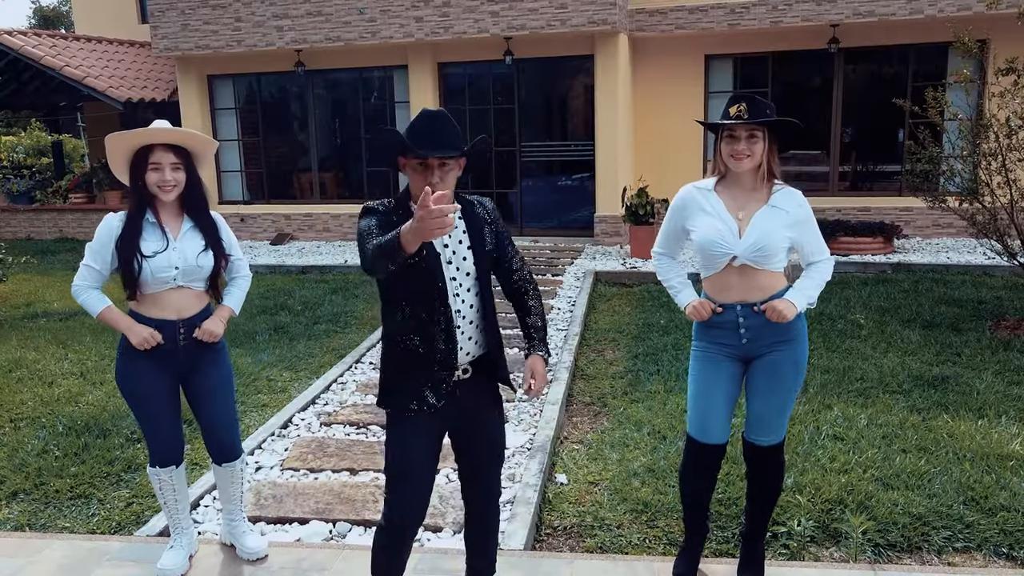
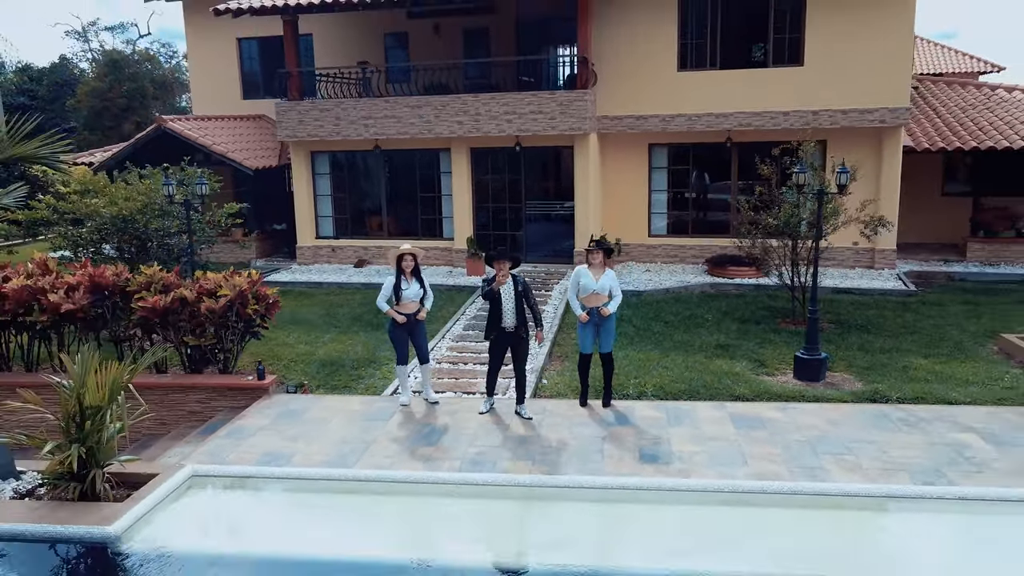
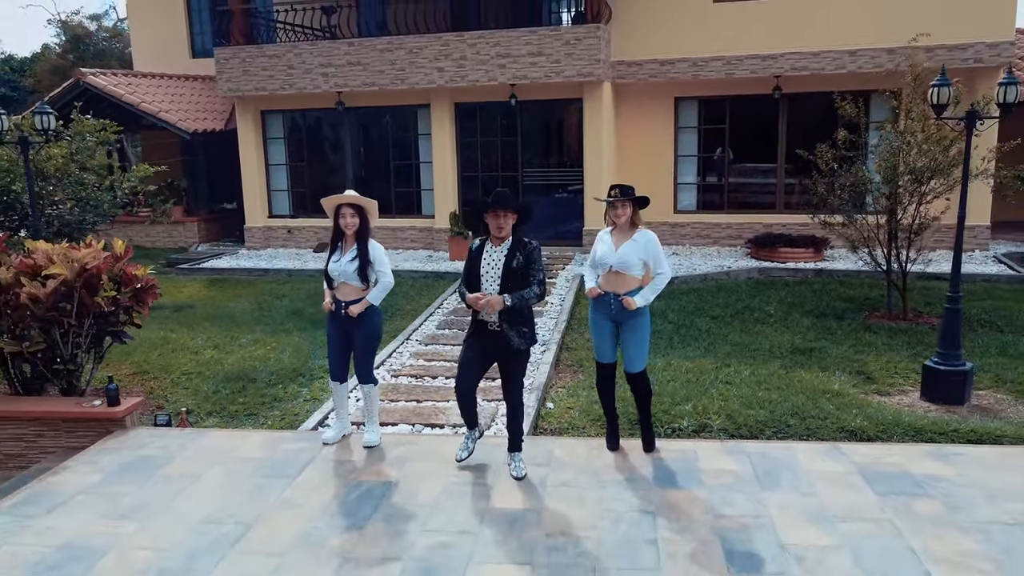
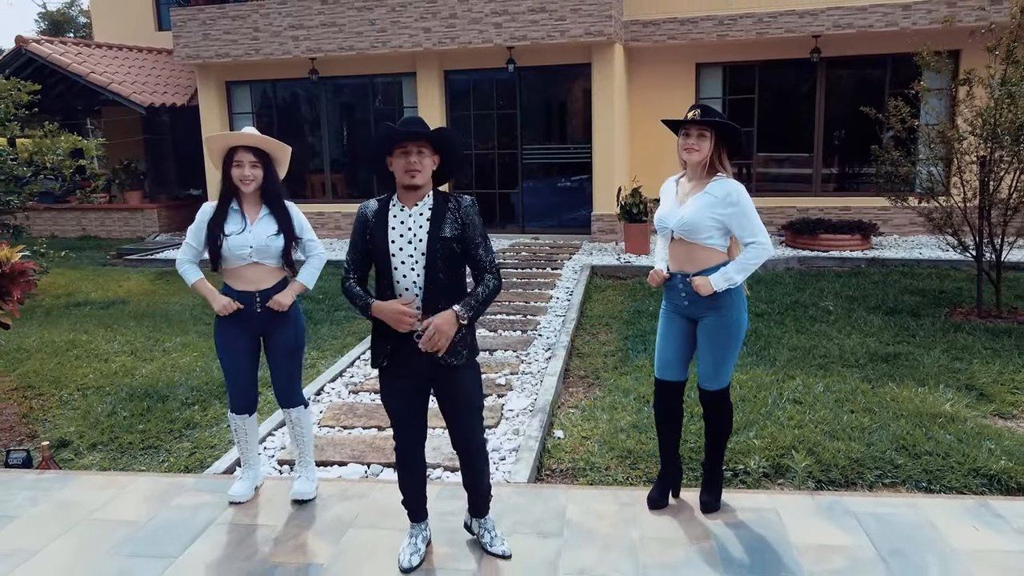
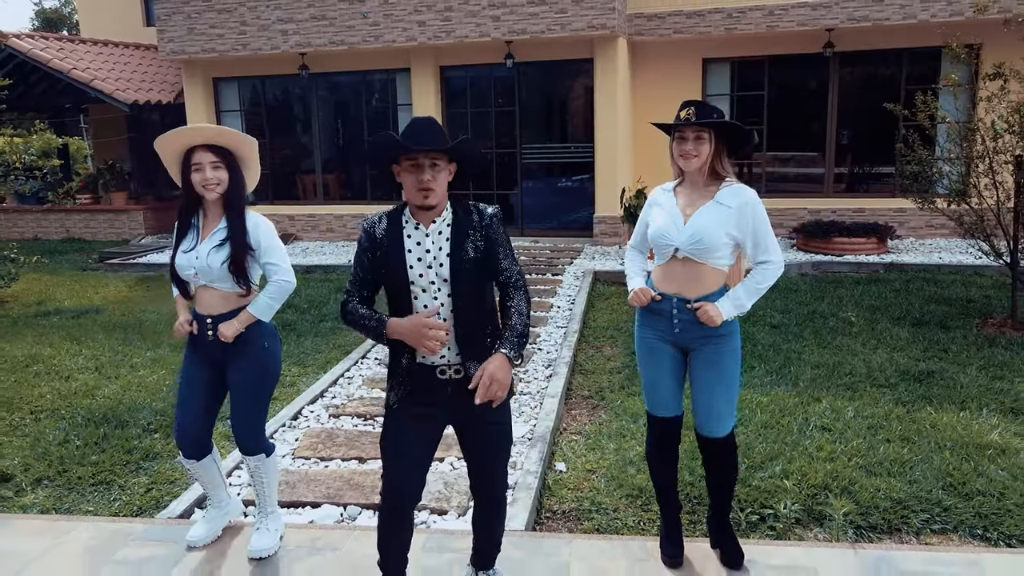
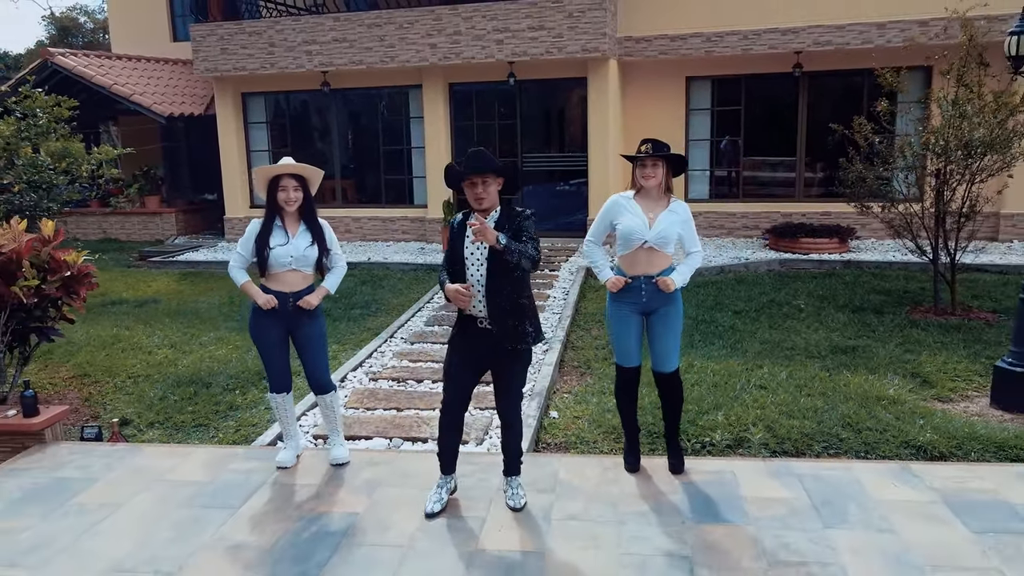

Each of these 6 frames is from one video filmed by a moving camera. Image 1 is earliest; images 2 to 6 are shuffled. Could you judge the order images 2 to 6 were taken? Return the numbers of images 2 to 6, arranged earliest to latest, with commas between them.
5, 4, 6, 3, 2
